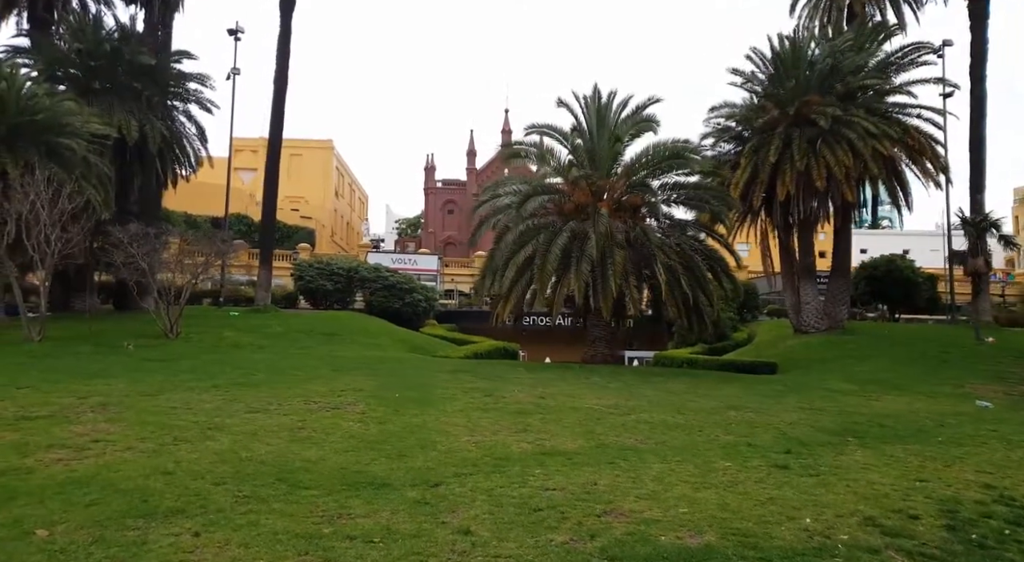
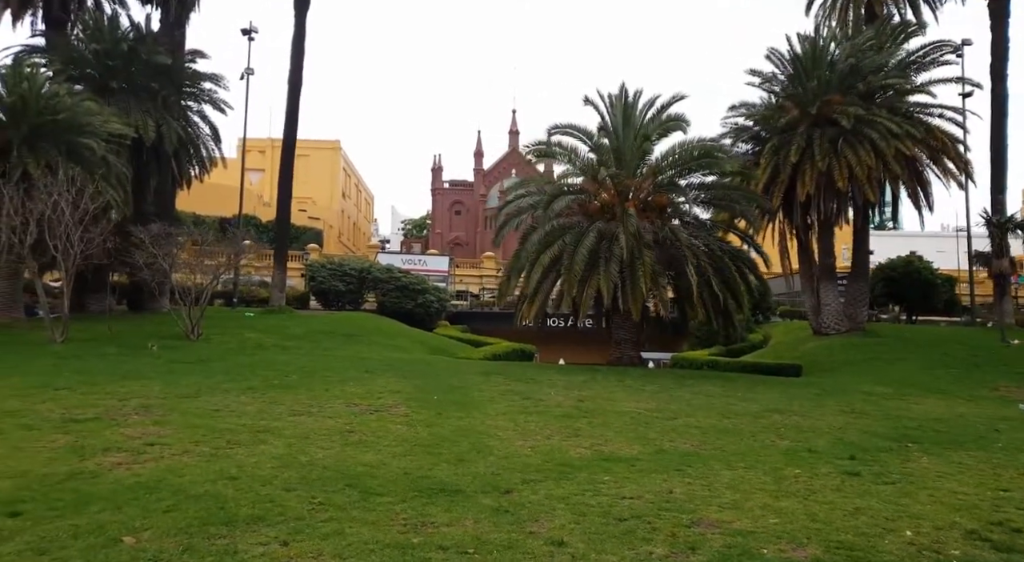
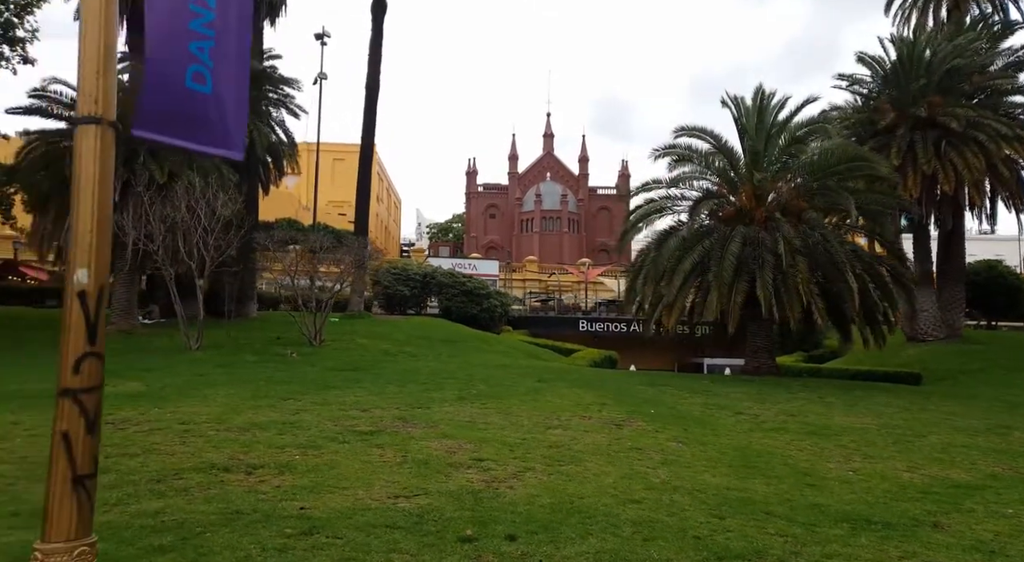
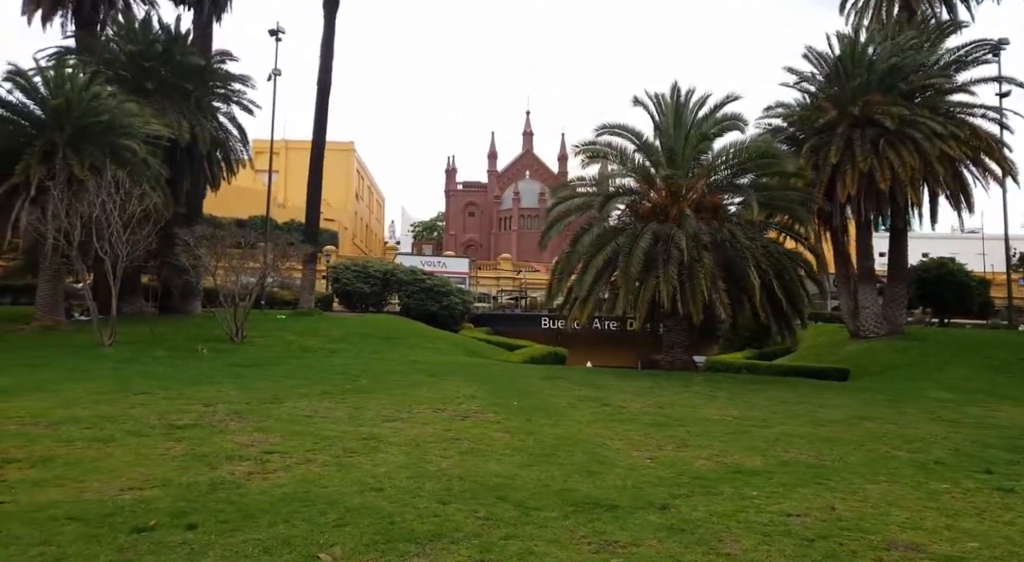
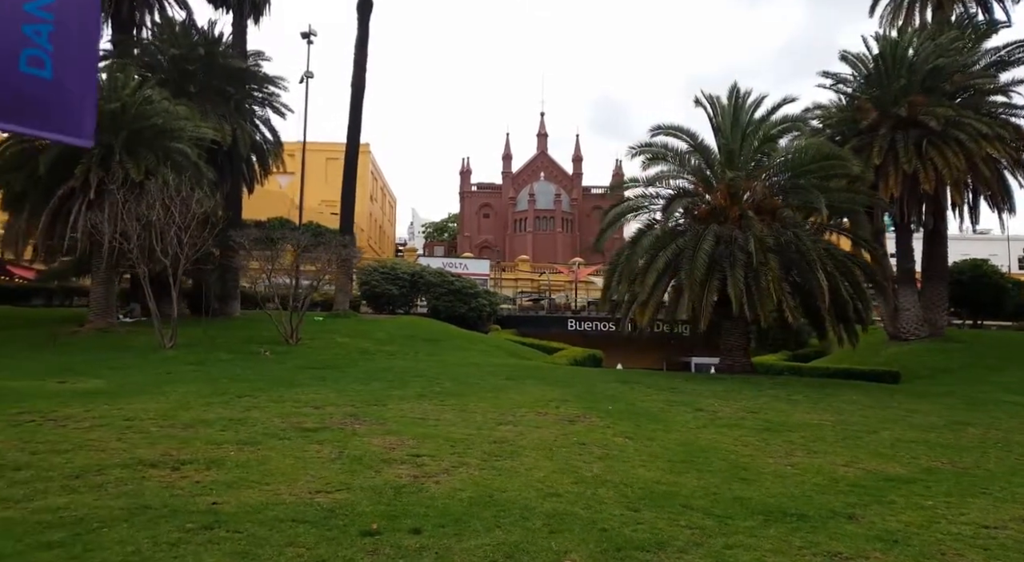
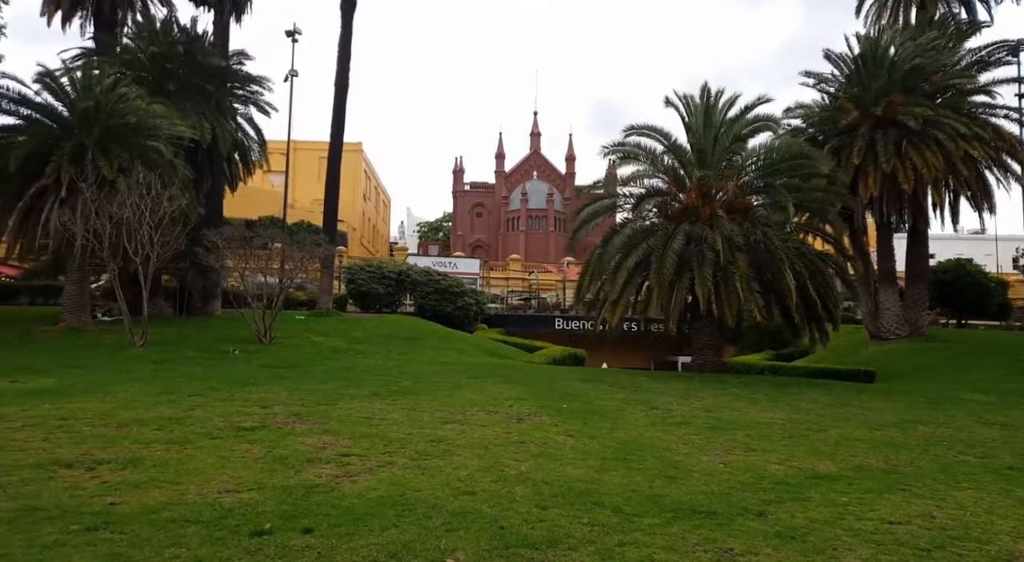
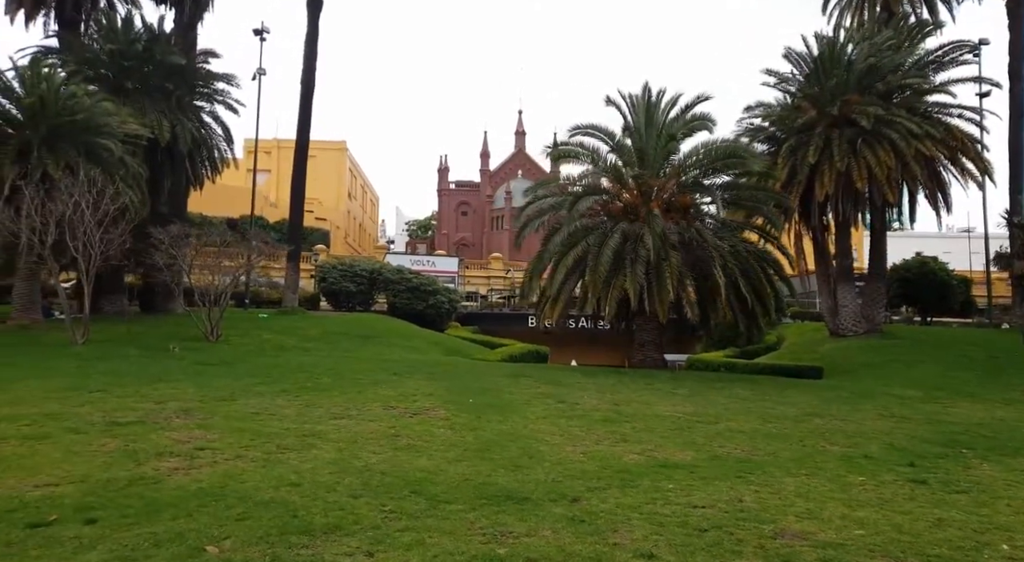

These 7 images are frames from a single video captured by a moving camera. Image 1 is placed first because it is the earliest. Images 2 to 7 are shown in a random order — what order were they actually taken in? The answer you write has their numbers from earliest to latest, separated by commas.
2, 7, 4, 6, 5, 3
